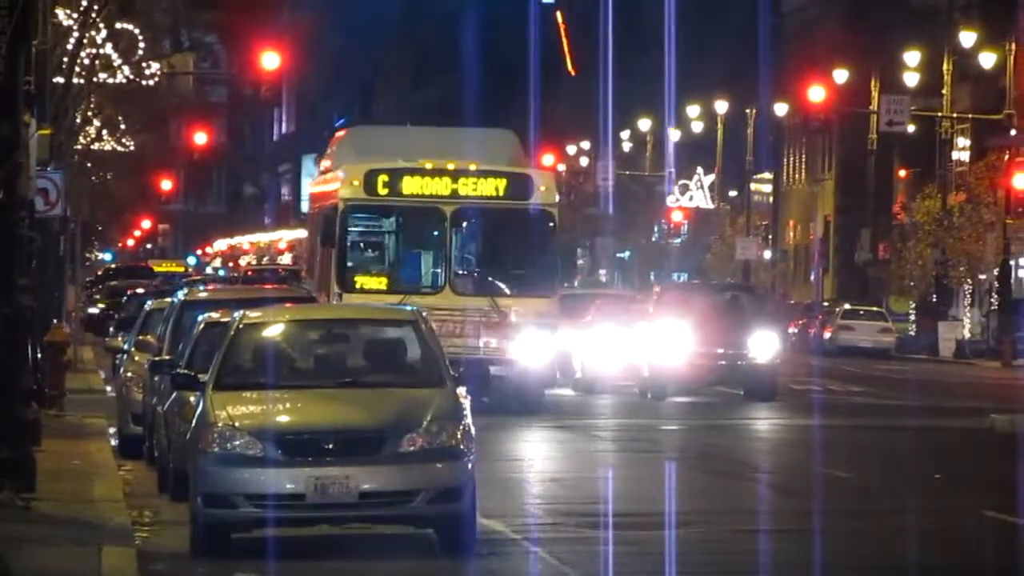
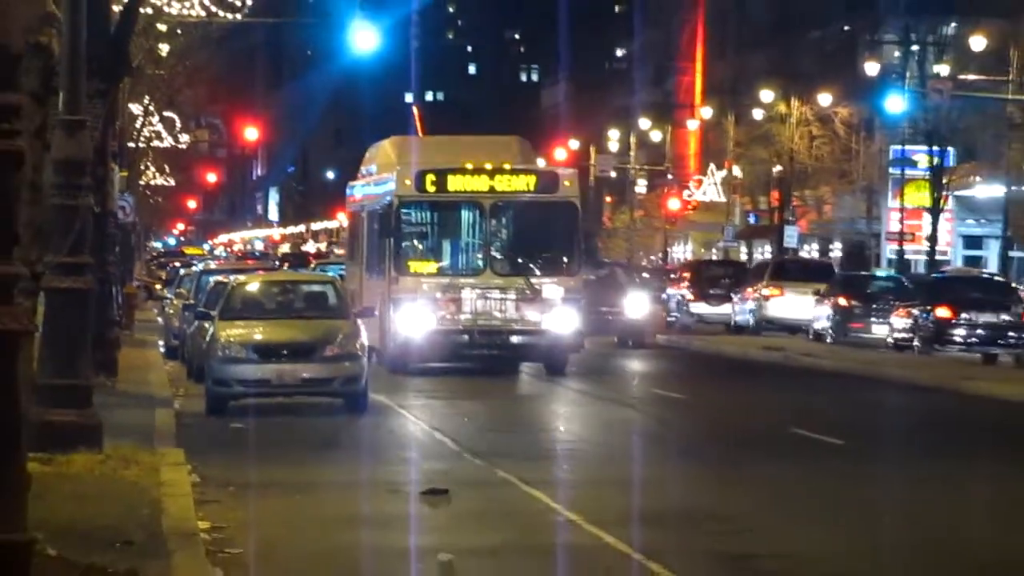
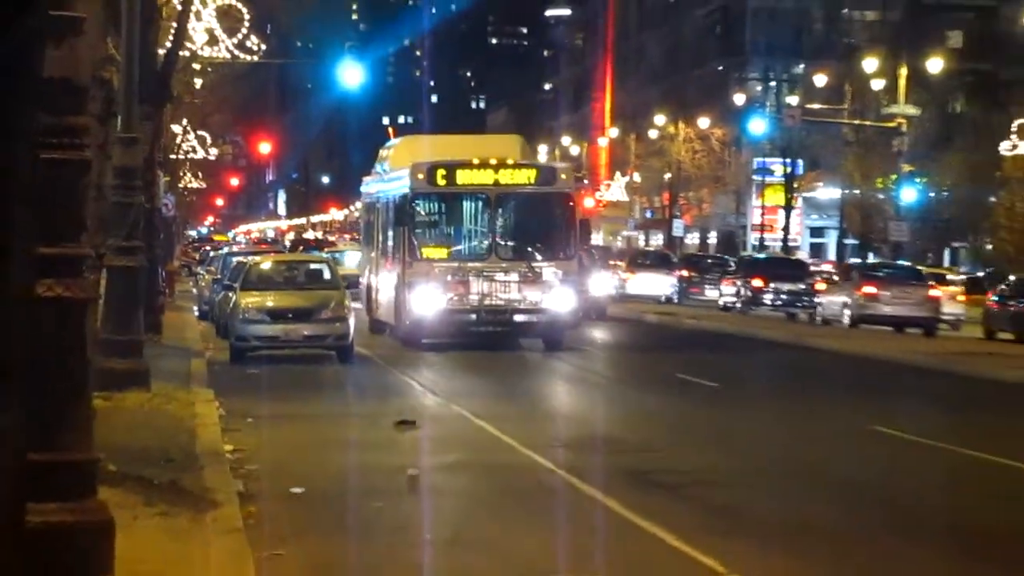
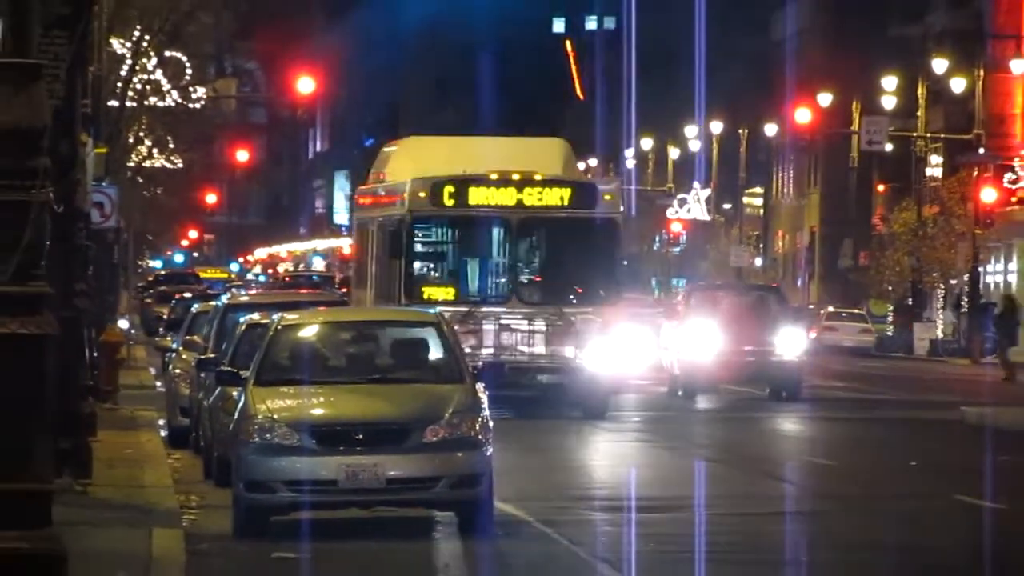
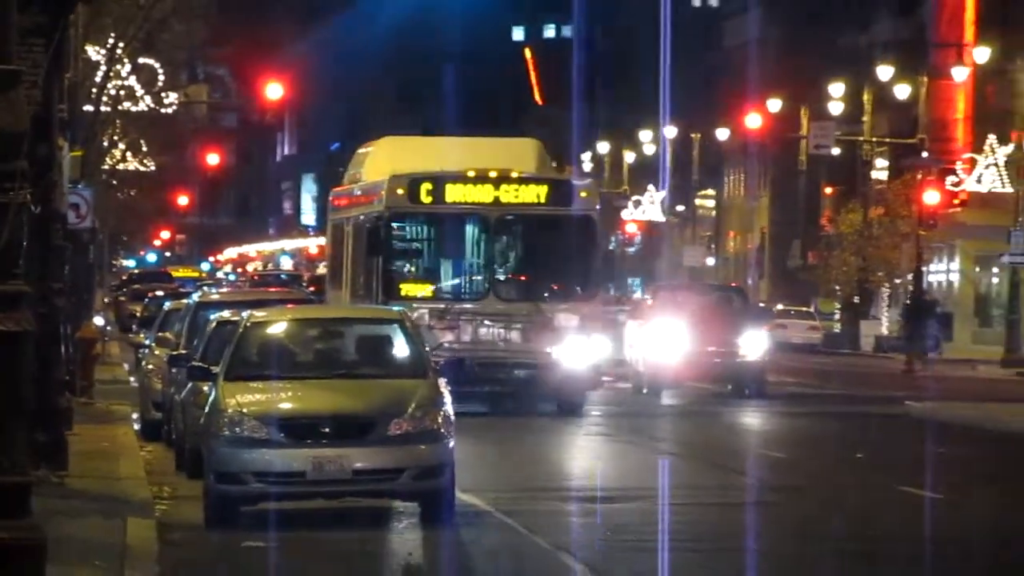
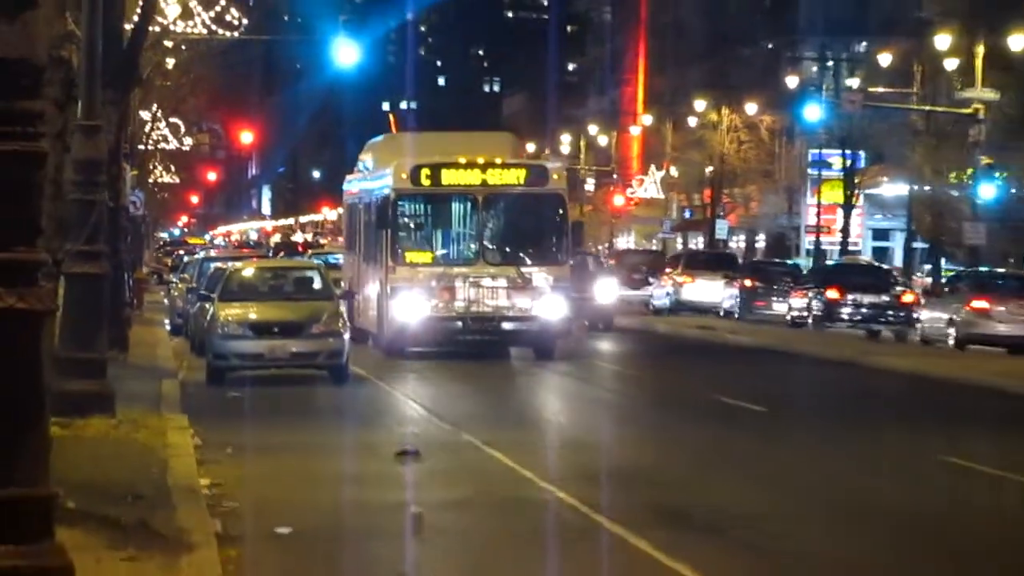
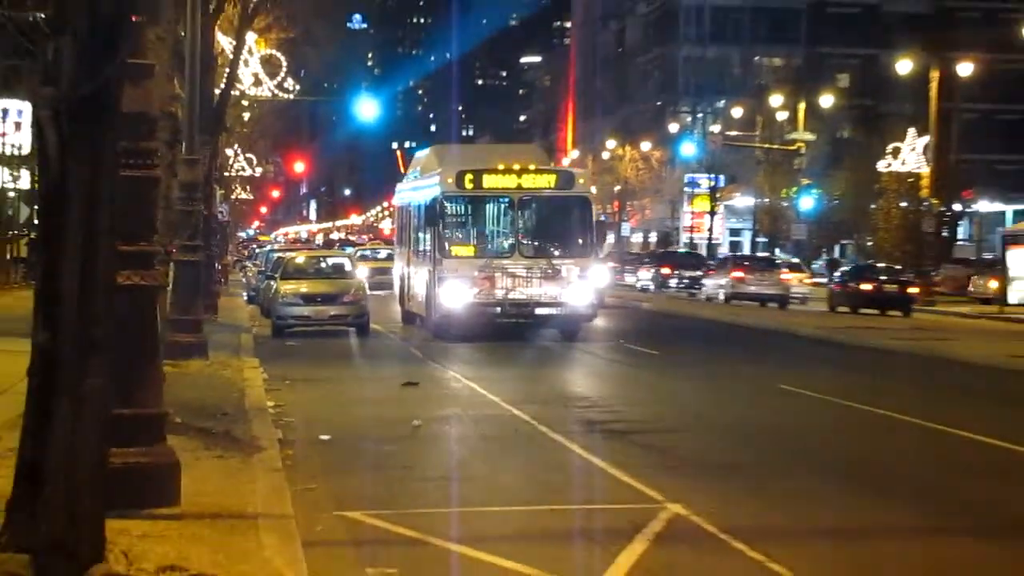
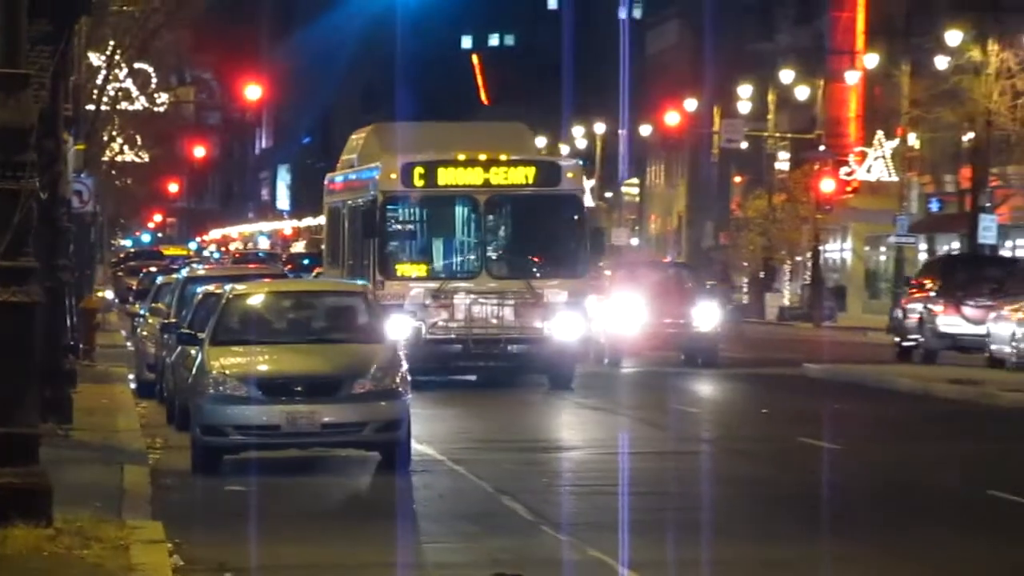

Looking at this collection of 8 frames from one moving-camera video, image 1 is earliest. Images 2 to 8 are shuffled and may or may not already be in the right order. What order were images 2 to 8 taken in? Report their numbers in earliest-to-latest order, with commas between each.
4, 5, 8, 2, 6, 3, 7
